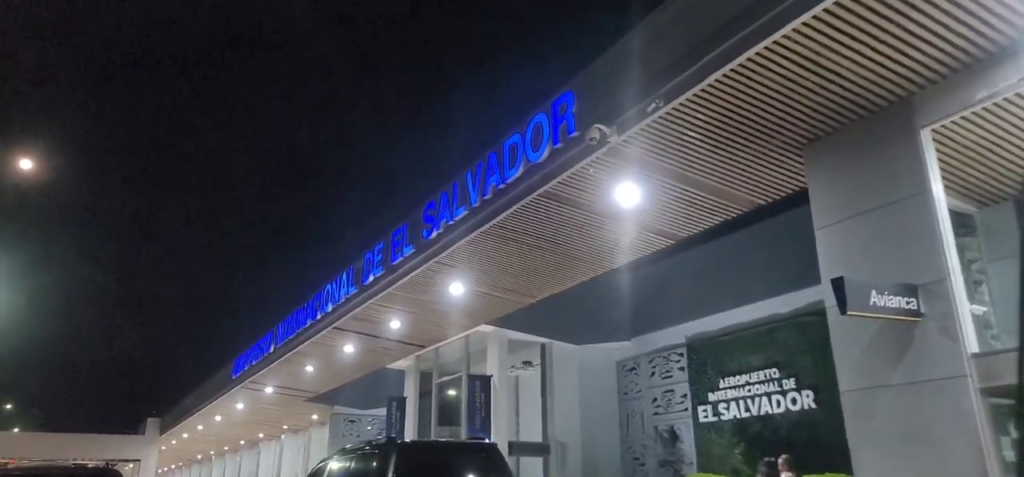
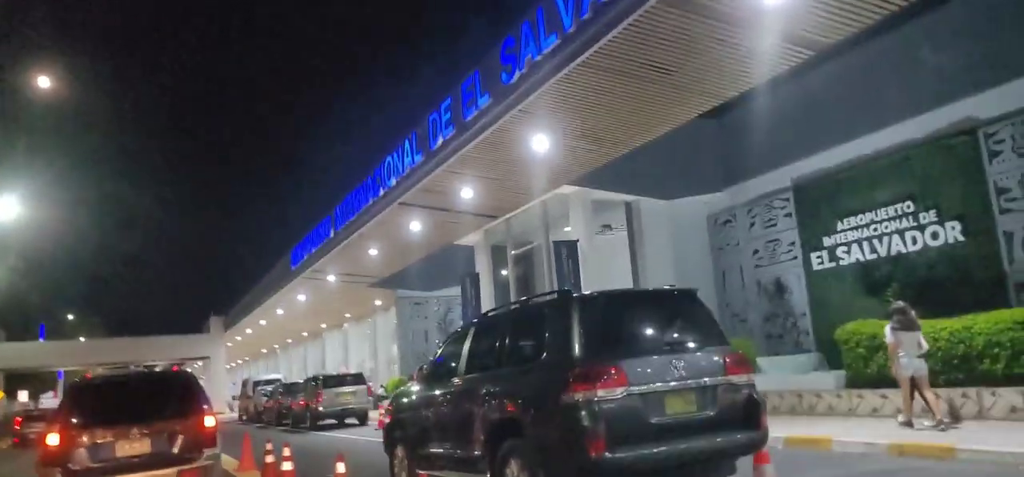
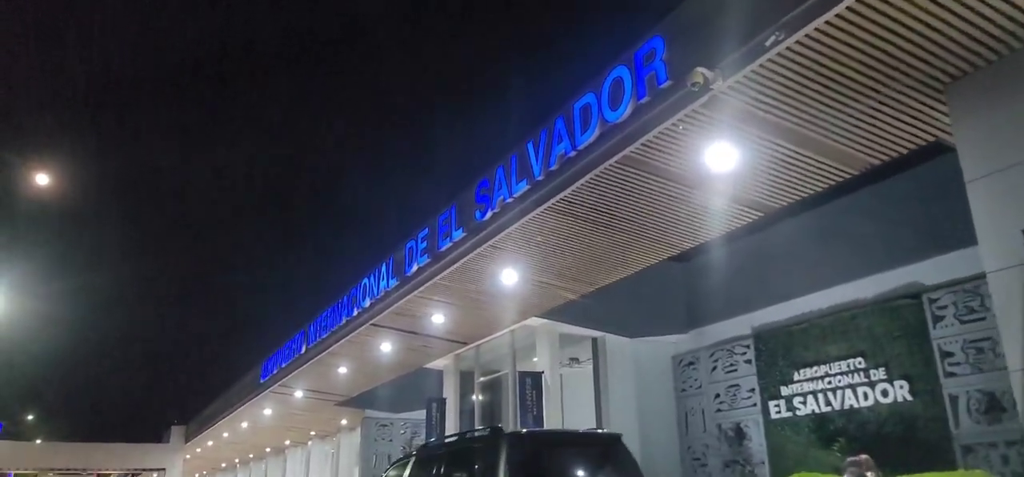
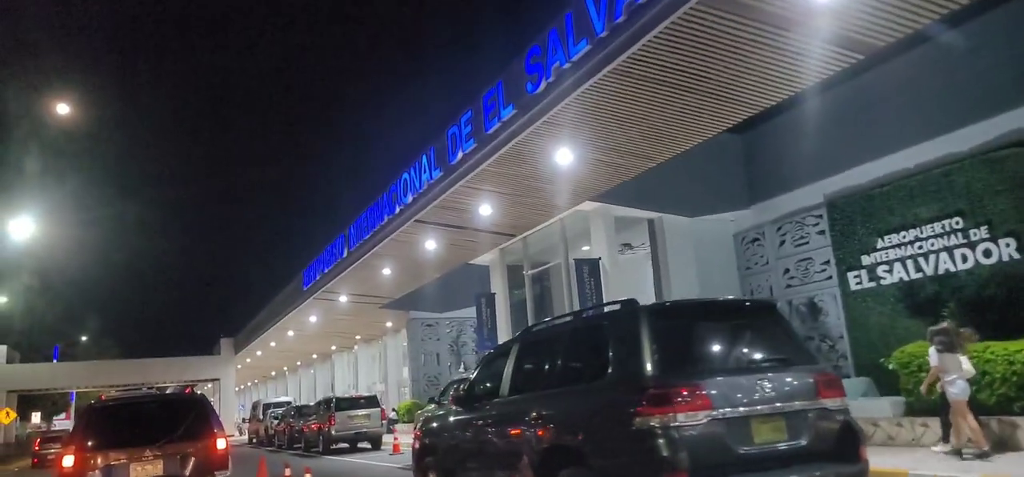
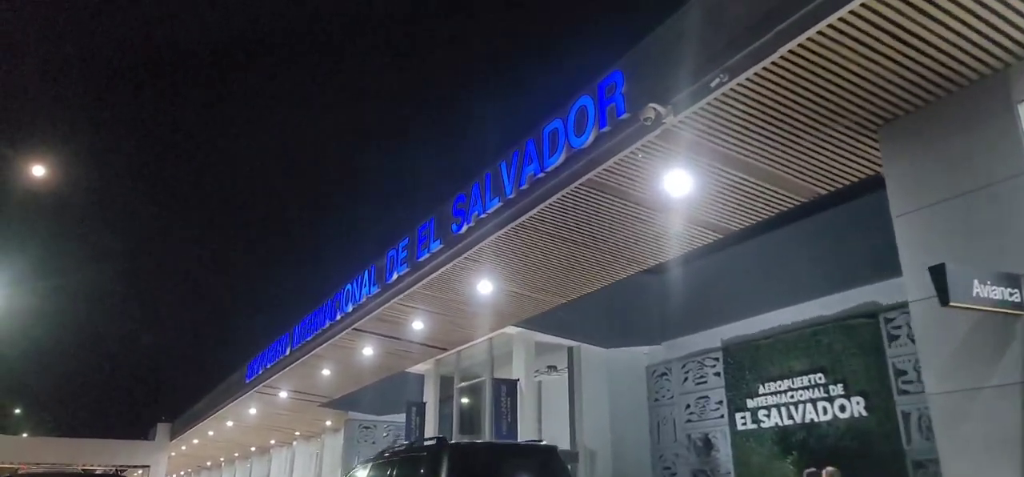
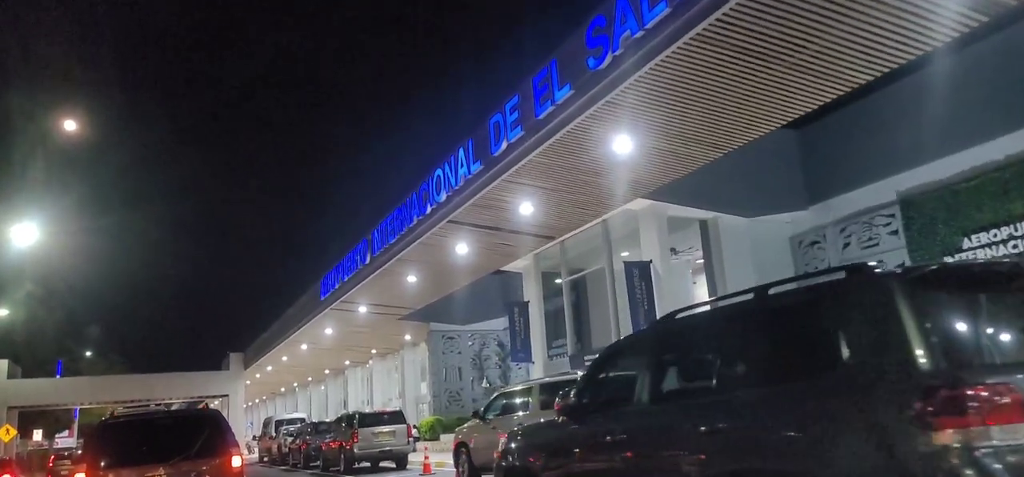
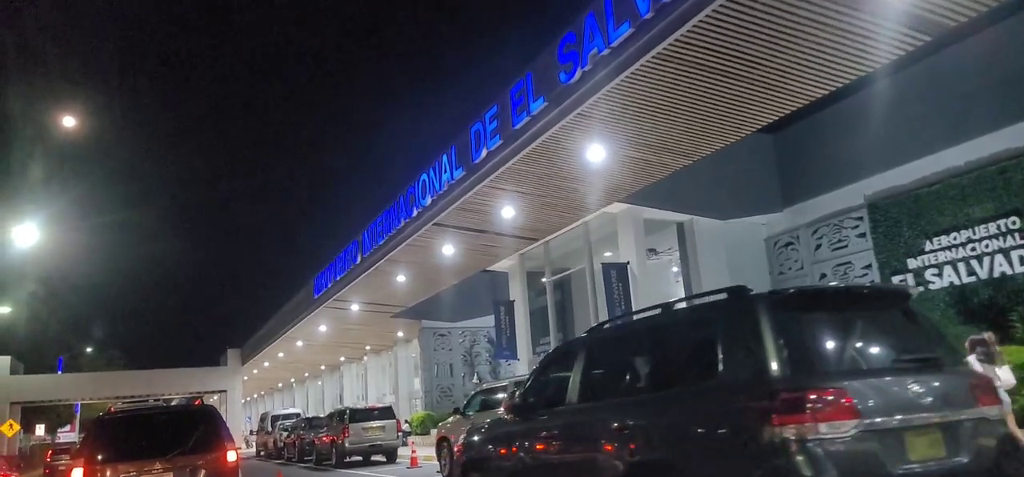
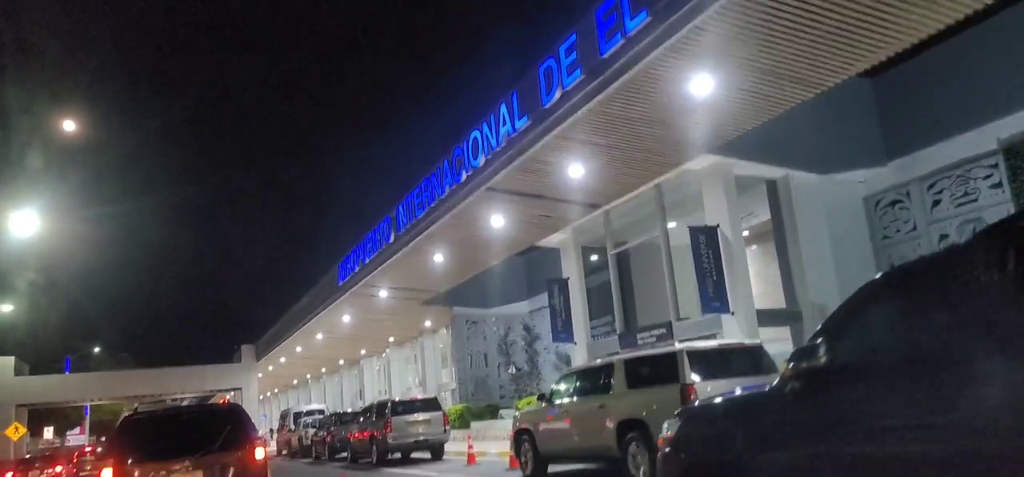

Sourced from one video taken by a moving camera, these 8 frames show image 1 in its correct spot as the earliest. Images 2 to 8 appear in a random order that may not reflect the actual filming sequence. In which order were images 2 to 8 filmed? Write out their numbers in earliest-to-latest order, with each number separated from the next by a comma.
5, 3, 2, 4, 7, 6, 8
